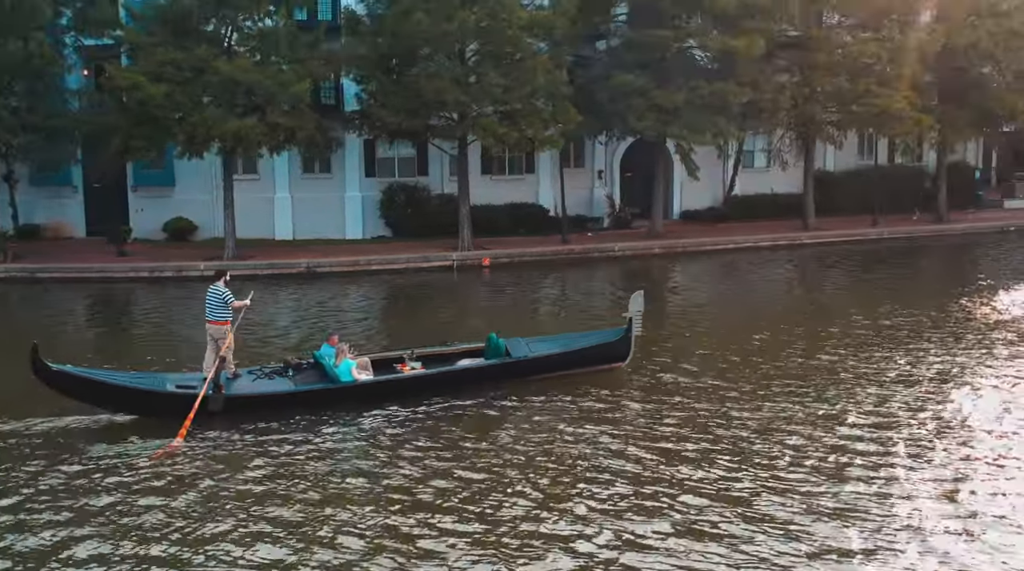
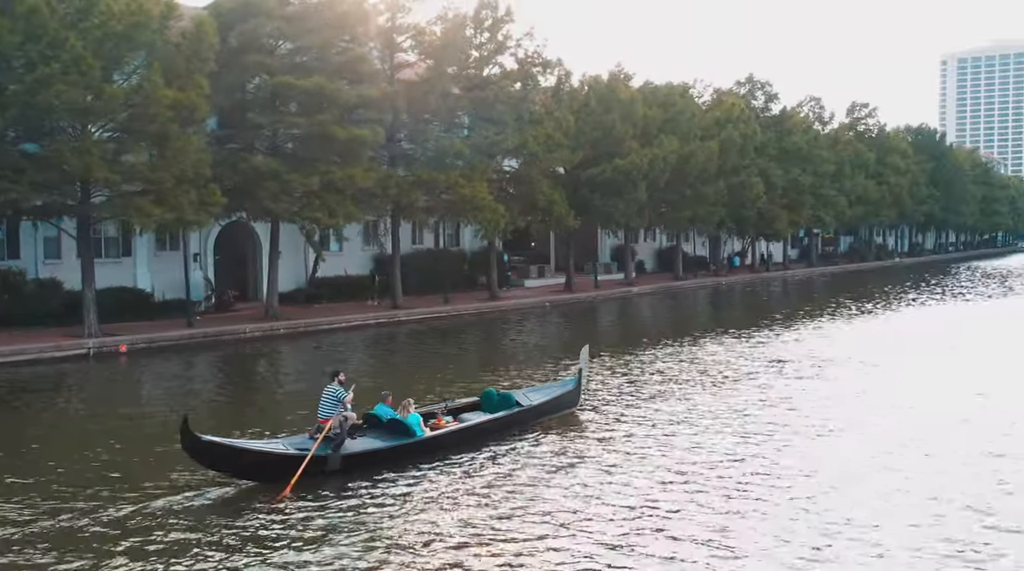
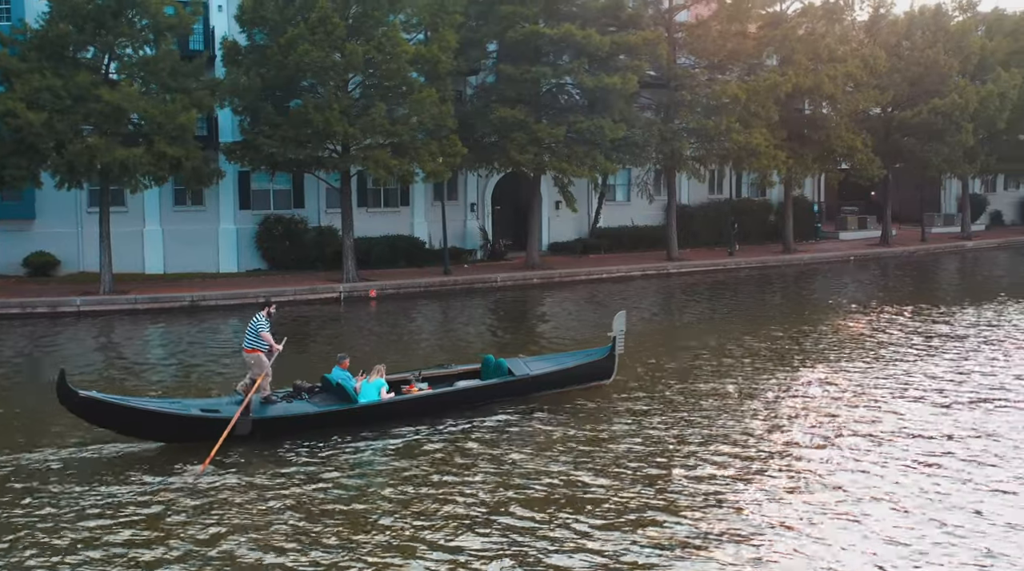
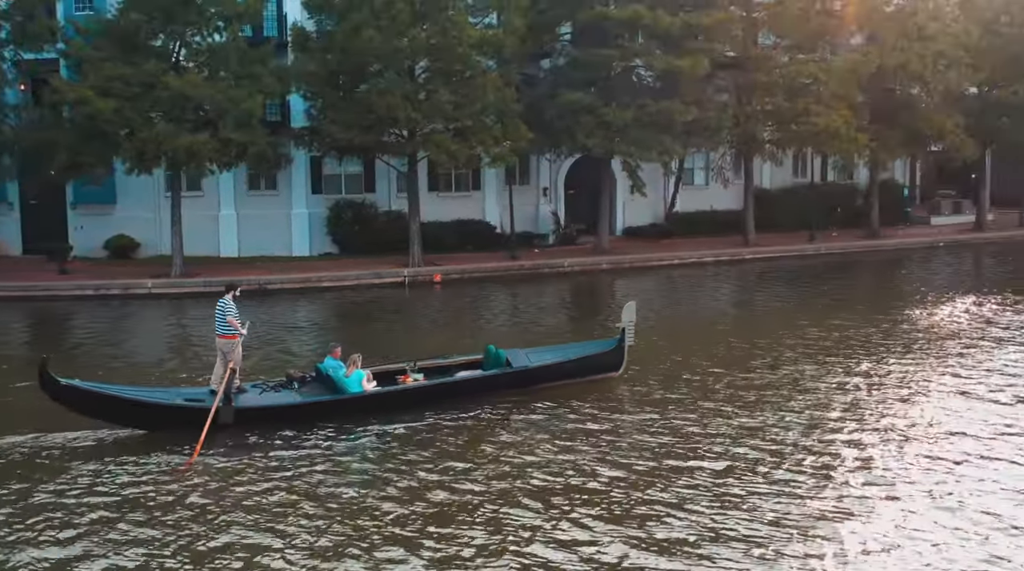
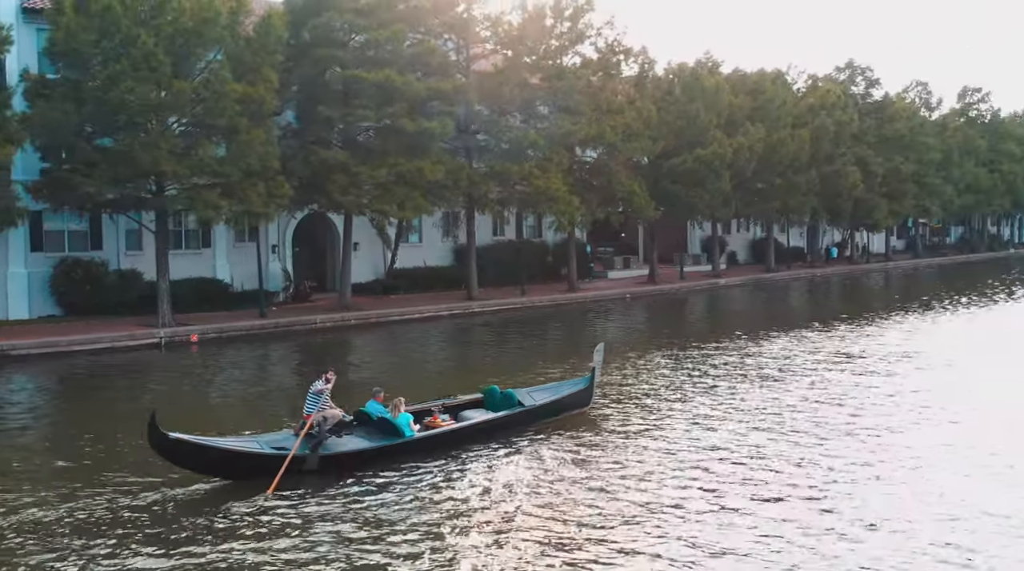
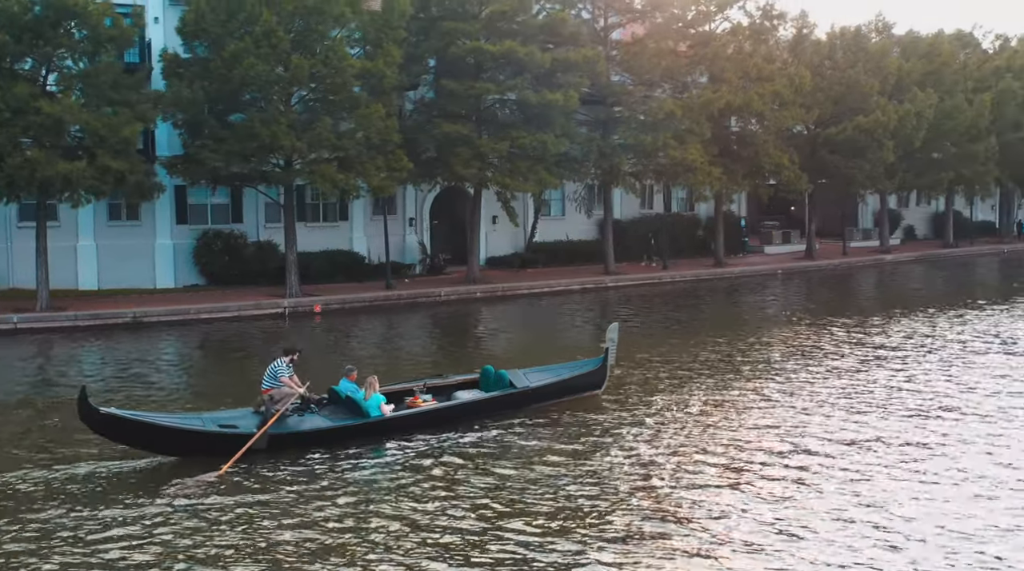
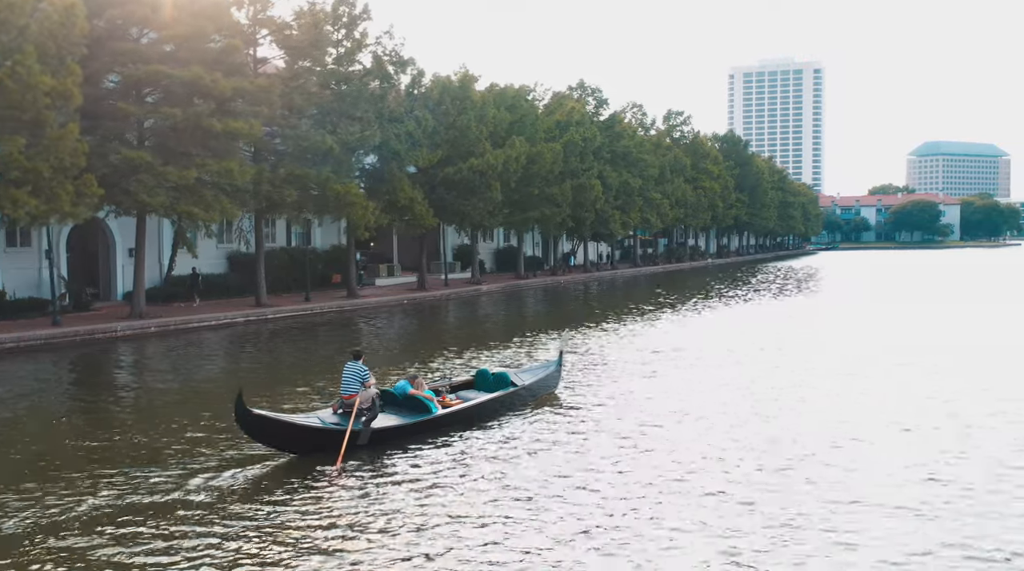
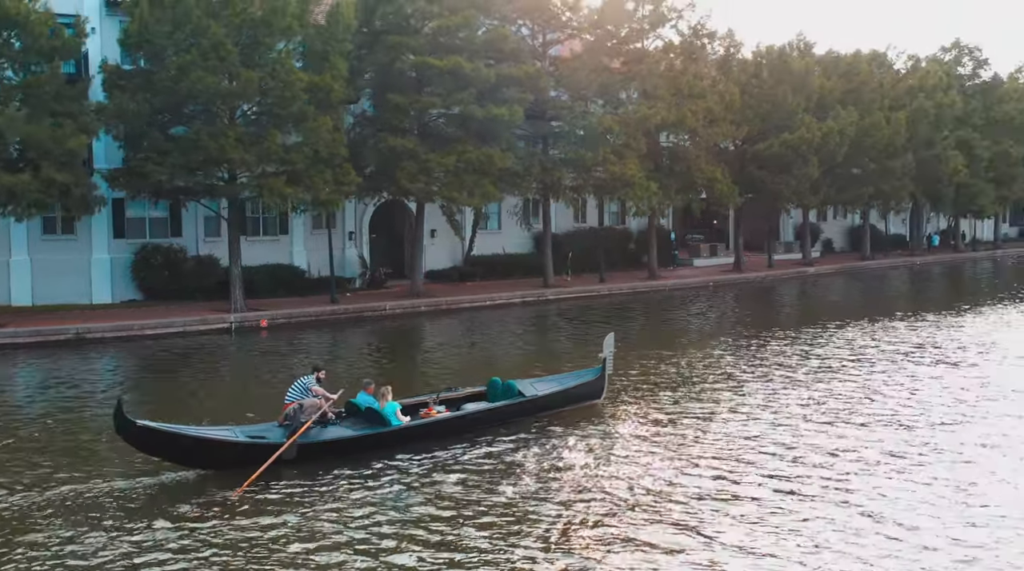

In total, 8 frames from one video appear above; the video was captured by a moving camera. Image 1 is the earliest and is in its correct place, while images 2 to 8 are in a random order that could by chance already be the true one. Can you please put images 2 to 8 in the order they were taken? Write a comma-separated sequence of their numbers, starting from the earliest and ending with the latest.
4, 3, 6, 8, 5, 2, 7
